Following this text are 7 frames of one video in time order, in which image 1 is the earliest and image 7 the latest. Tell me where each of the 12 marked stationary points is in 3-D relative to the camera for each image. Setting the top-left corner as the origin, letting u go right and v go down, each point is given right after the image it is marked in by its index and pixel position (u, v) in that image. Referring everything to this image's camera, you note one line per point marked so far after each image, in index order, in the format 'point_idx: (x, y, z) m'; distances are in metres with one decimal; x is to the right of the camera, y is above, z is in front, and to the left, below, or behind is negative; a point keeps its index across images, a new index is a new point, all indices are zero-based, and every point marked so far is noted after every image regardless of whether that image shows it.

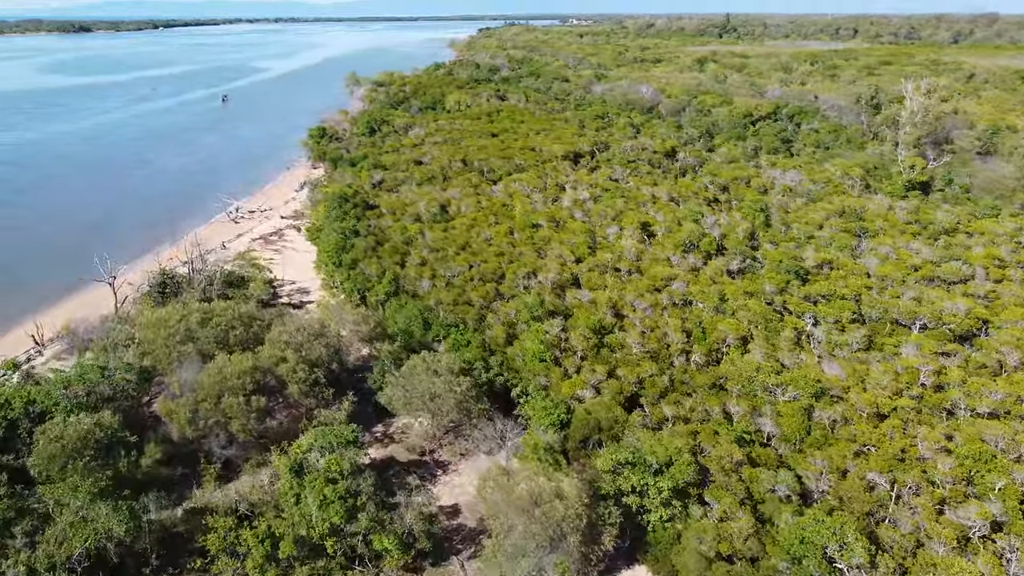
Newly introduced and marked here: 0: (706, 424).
0: (+5.5, -3.8, +19.5) m
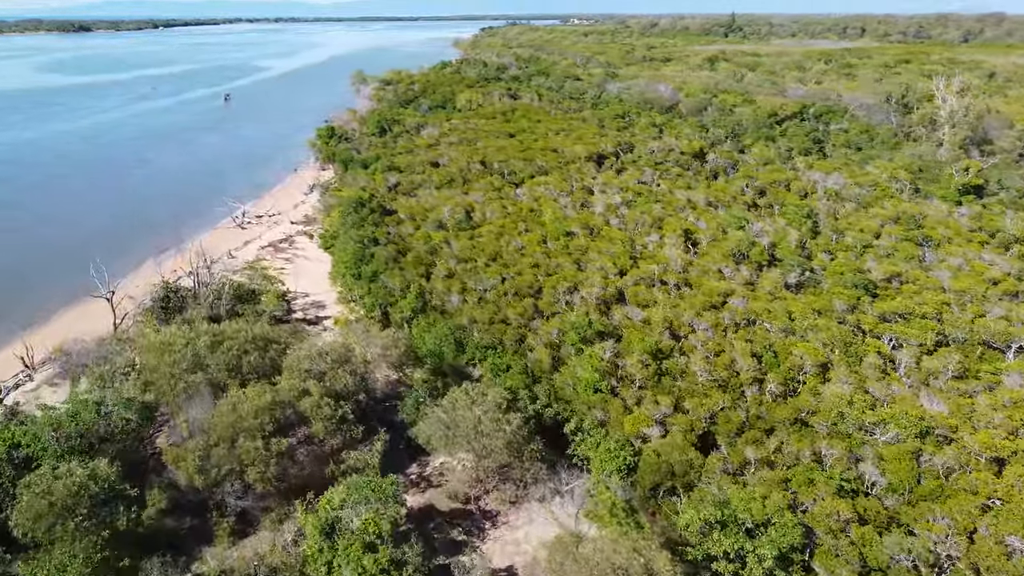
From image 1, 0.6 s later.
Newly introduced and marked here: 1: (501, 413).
0: (+7.0, -4.4, +16.8) m
1: (-0.3, -3.3, +18.3) m
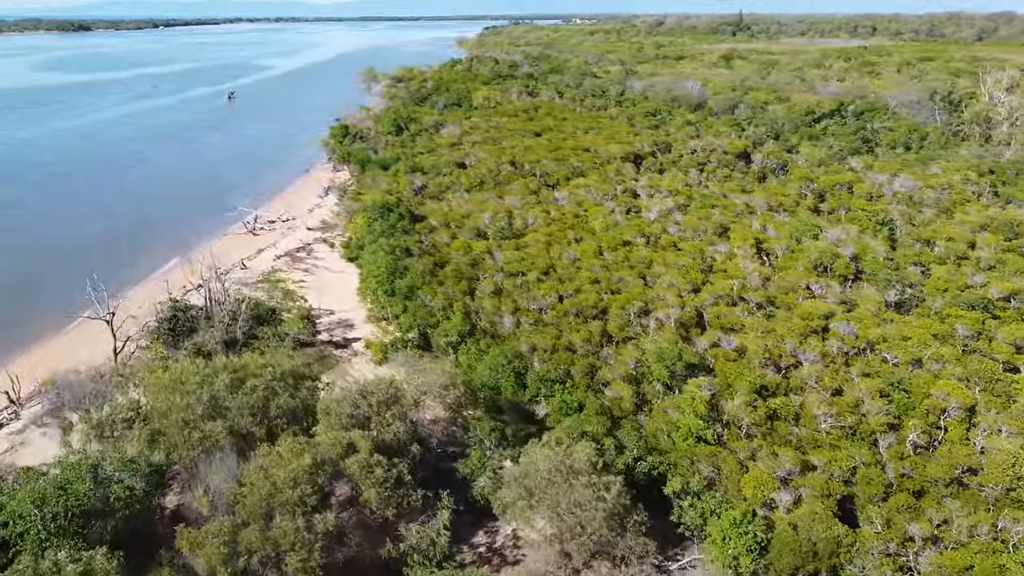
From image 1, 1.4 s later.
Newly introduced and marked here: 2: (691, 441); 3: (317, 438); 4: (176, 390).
0: (+9.0, -5.1, +13.3) m
1: (+1.8, -4.0, +14.8) m
2: (+4.3, -3.6, +16.6) m
3: (-4.3, -3.3, +15.3) m
4: (-8.2, -2.5, +16.8) m
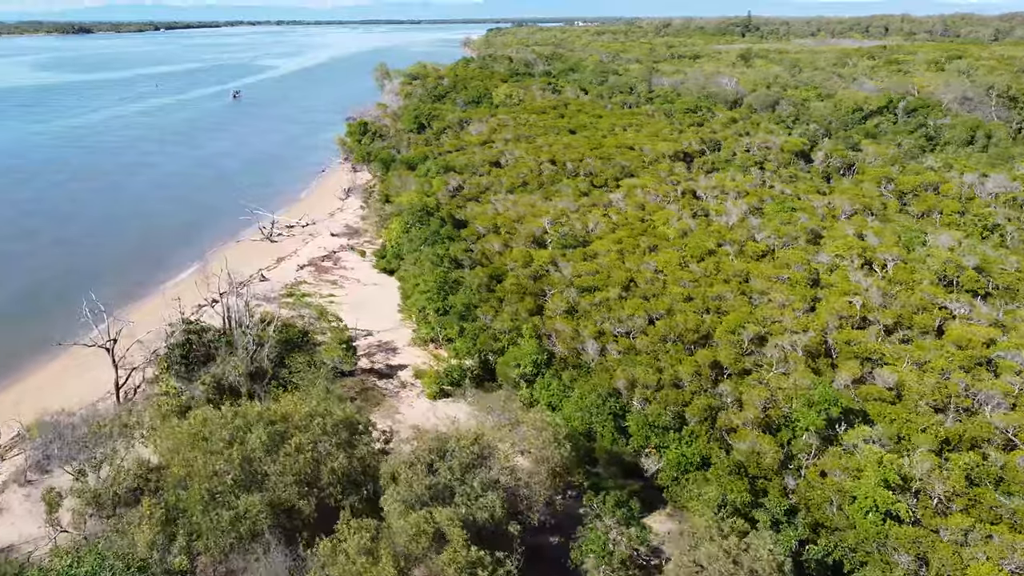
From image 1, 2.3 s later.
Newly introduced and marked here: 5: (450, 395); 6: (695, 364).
0: (+11.3, -5.6, +9.4) m
1: (+4.1, -4.5, +10.8) m
2: (+6.6, -4.2, +12.6) m
3: (-2.0, -3.8, +11.3) m
4: (-5.8, -3.0, +12.9) m
5: (-1.8, -3.0, +19.7) m
6: (+4.7, -1.9, +17.8) m
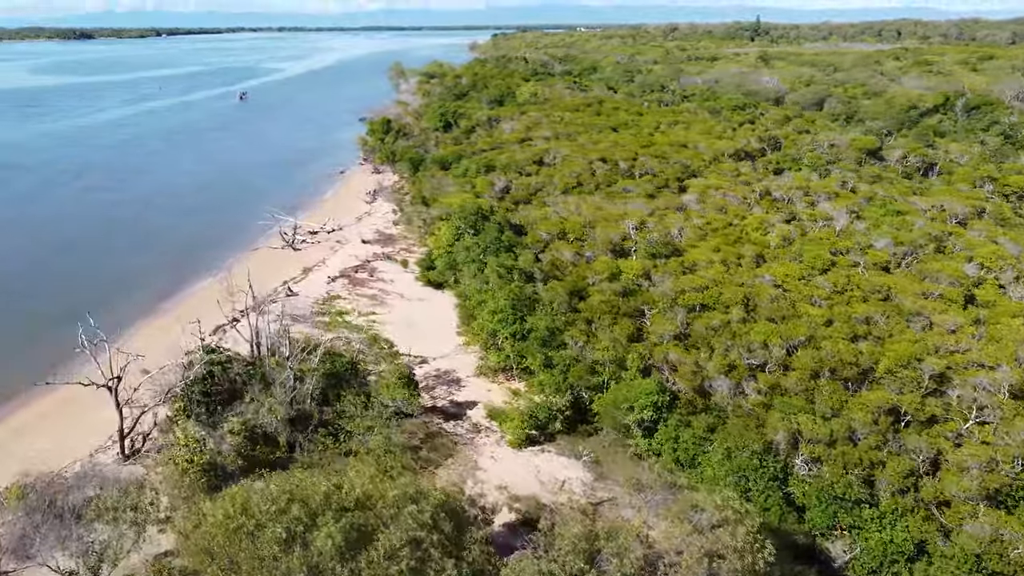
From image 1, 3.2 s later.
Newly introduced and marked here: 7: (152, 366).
0: (+13.7, -6.0, +5.3) m
1: (+6.4, -4.9, +6.8) m
2: (+9.0, -4.6, +8.6) m
3: (+0.4, -4.2, +7.3) m
4: (-3.5, -3.4, +8.9) m
5: (+0.6, -3.5, +15.7) m
6: (+7.1, -2.4, +13.8) m
7: (-10.1, -2.0, +19.2) m
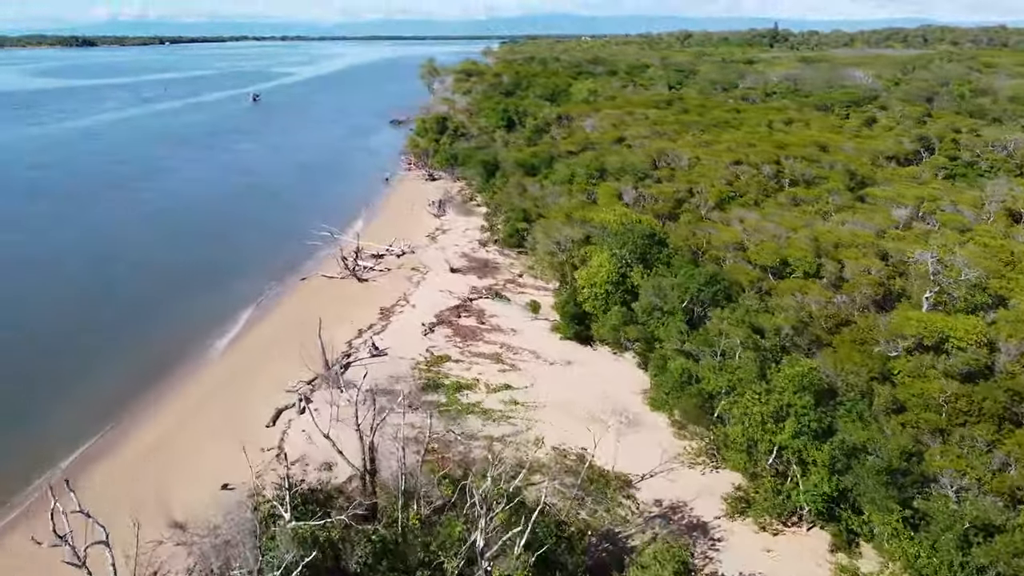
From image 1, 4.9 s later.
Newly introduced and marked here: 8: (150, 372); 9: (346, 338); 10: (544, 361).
0: (+18.1, -7.1, -2.4) m
1: (+10.9, -6.0, -0.9) m
2: (+13.4, -5.8, +0.9) m
3: (+4.9, -5.3, -0.4) m
4: (+1.0, -4.6, +1.2) m
5: (+5.1, -4.8, +8.0) m
6: (+11.5, -3.6, +6.1) m
7: (-5.6, -3.2, +11.5) m
8: (-8.4, -2.0, +16.5) m
9: (-4.3, -1.2, +17.8) m
10: (+0.7, -1.6, +16.0) m
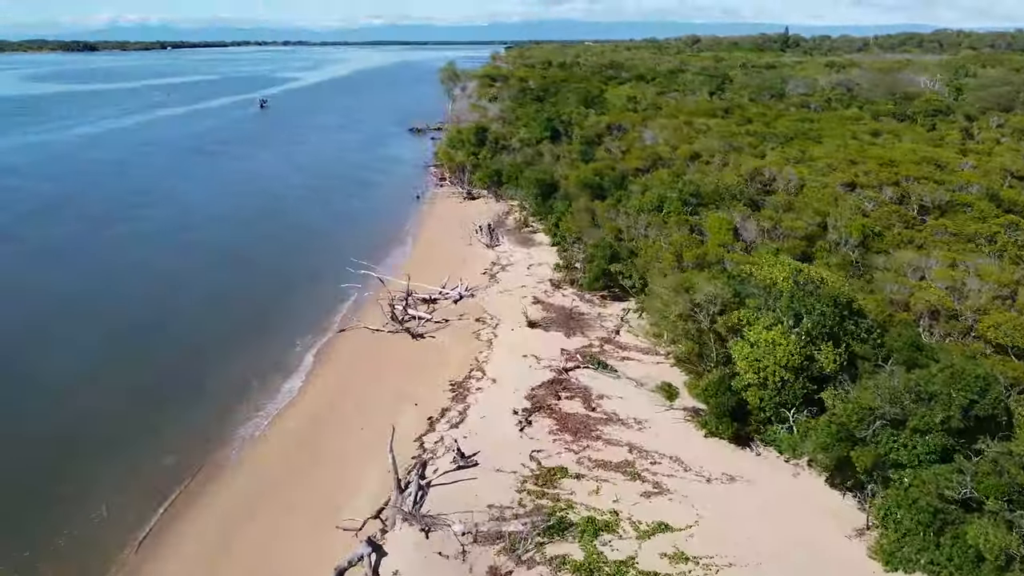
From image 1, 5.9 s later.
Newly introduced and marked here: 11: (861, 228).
0: (+20.5, -8.5, -7.0) m
1: (+13.3, -7.4, -5.5) m
2: (+15.8, -7.2, -3.7) m
3: (+7.3, -6.7, -5.0) m
4: (+3.4, -6.0, -3.4) m
5: (+7.5, -6.2, +3.4) m
6: (+13.9, -5.1, +1.5) m
7: (-3.2, -4.7, +6.9) m
8: (-6.0, -3.5, +11.9) m
9: (-1.8, -2.7, +13.2) m
10: (+3.2, -3.1, +11.4) m
11: (+9.3, +1.4, +18.2) m
